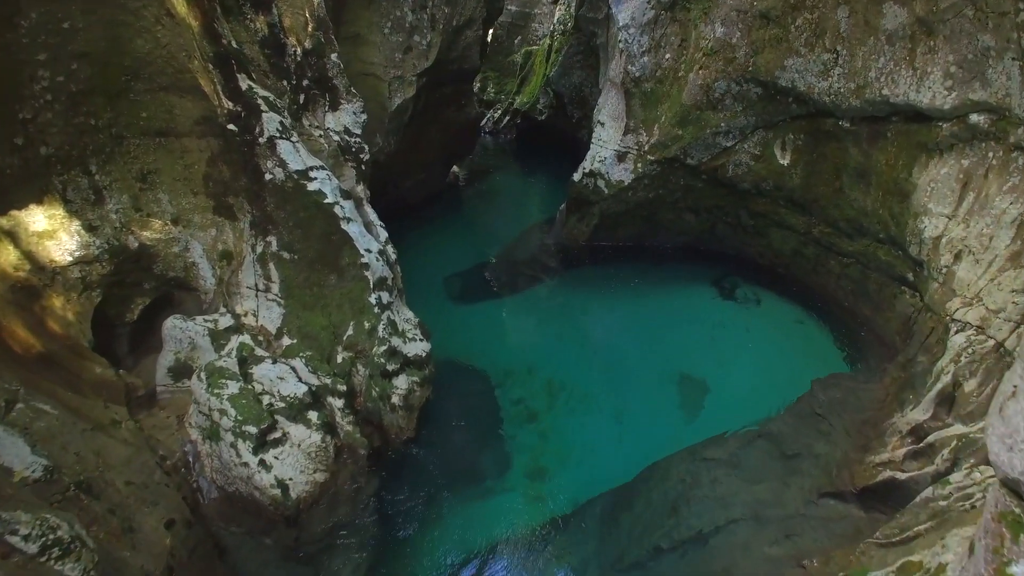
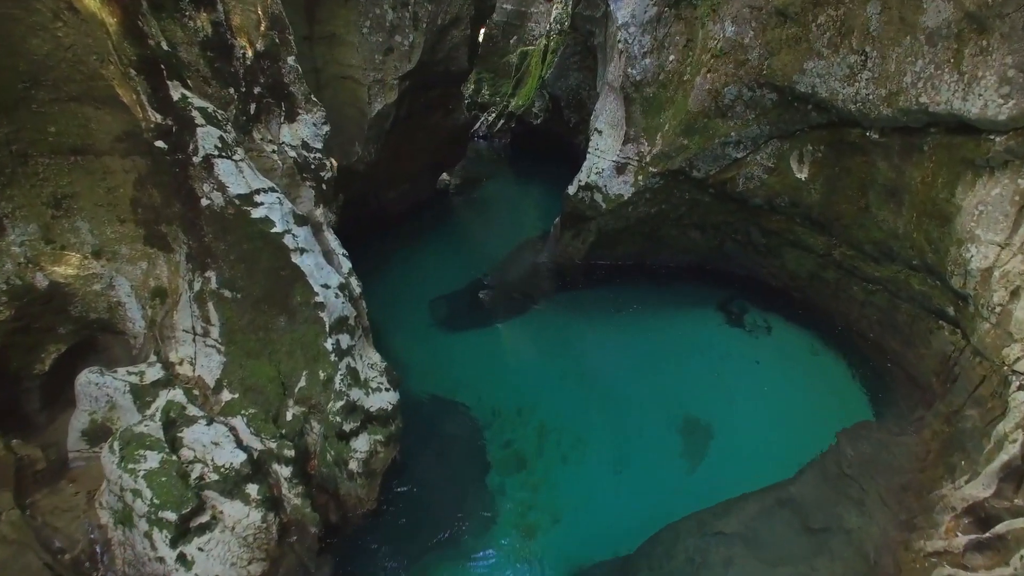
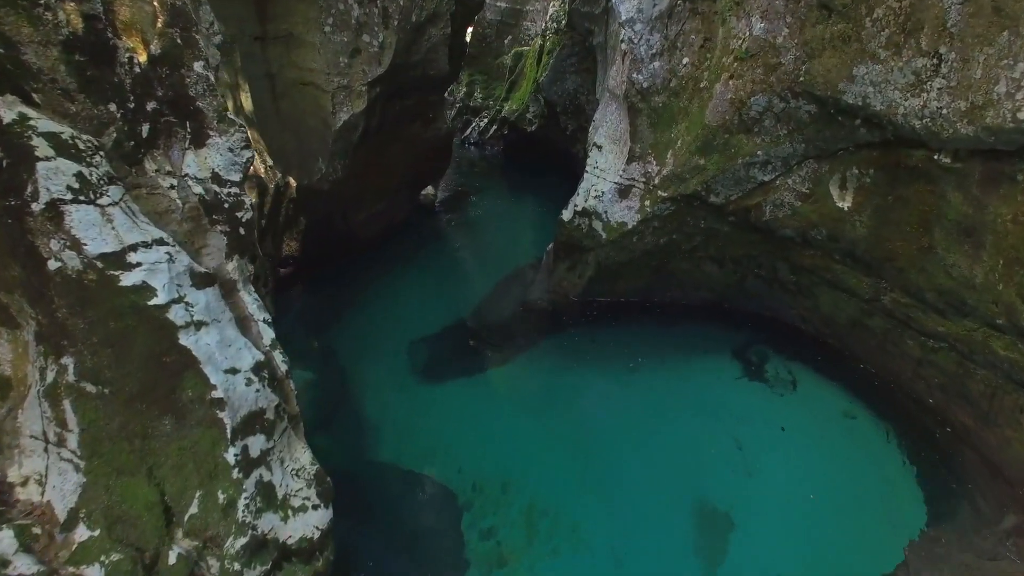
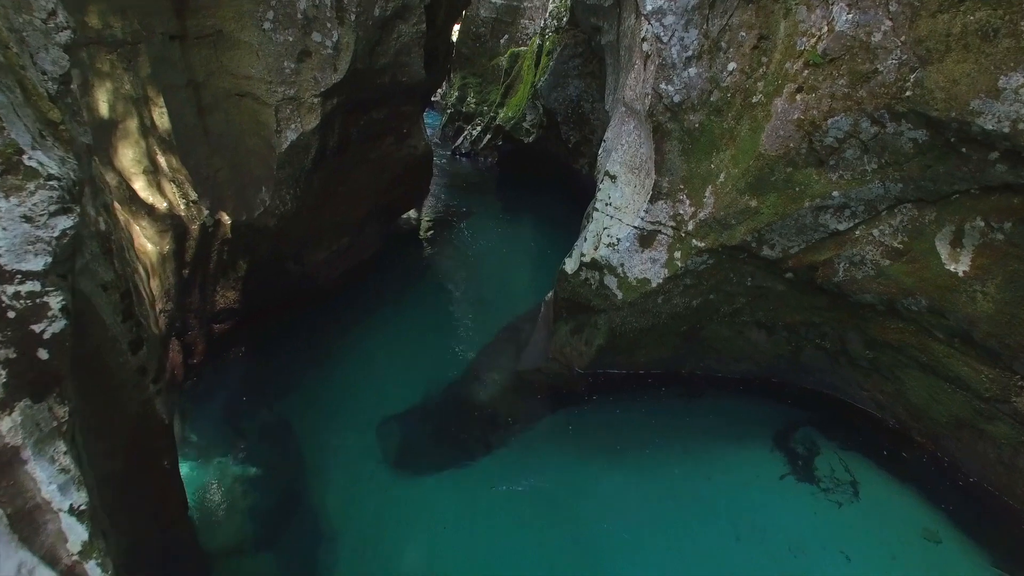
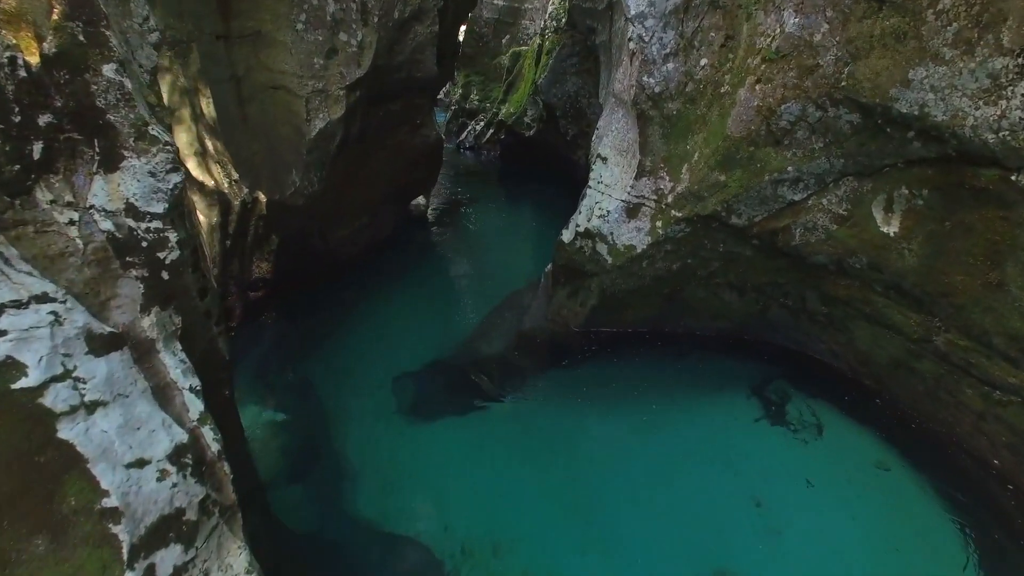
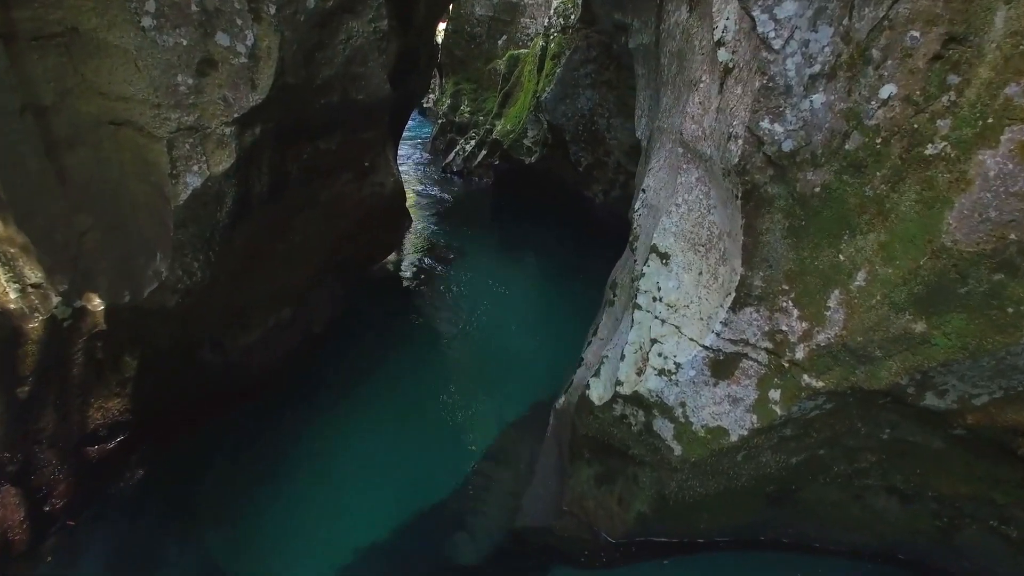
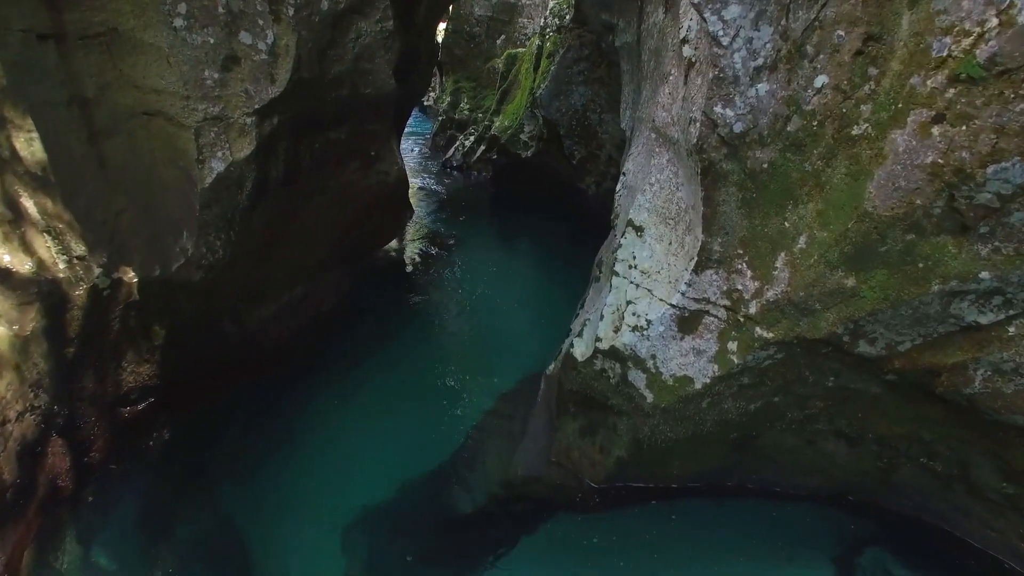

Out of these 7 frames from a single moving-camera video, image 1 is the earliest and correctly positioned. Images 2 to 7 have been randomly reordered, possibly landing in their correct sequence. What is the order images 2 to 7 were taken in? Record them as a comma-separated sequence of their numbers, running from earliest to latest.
2, 3, 5, 4, 7, 6
